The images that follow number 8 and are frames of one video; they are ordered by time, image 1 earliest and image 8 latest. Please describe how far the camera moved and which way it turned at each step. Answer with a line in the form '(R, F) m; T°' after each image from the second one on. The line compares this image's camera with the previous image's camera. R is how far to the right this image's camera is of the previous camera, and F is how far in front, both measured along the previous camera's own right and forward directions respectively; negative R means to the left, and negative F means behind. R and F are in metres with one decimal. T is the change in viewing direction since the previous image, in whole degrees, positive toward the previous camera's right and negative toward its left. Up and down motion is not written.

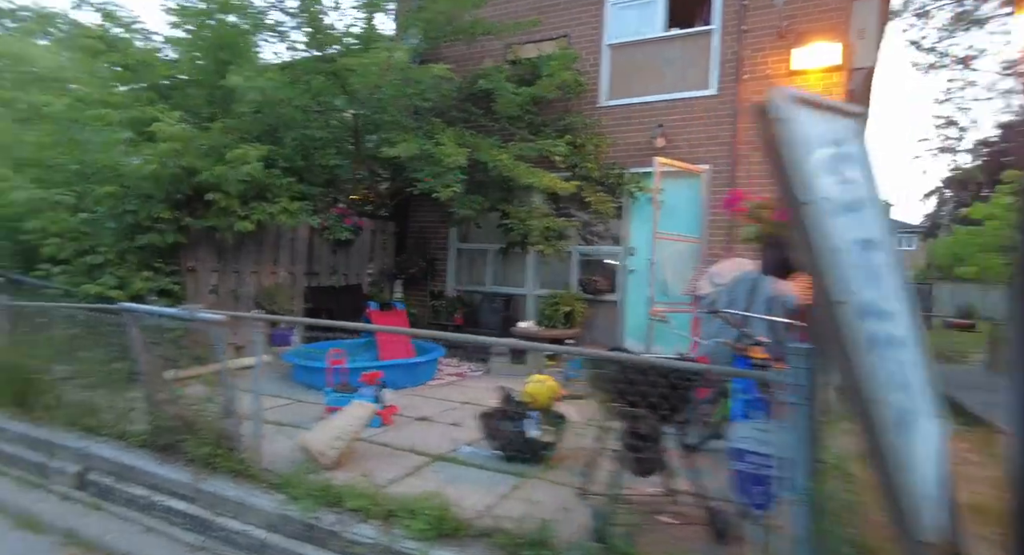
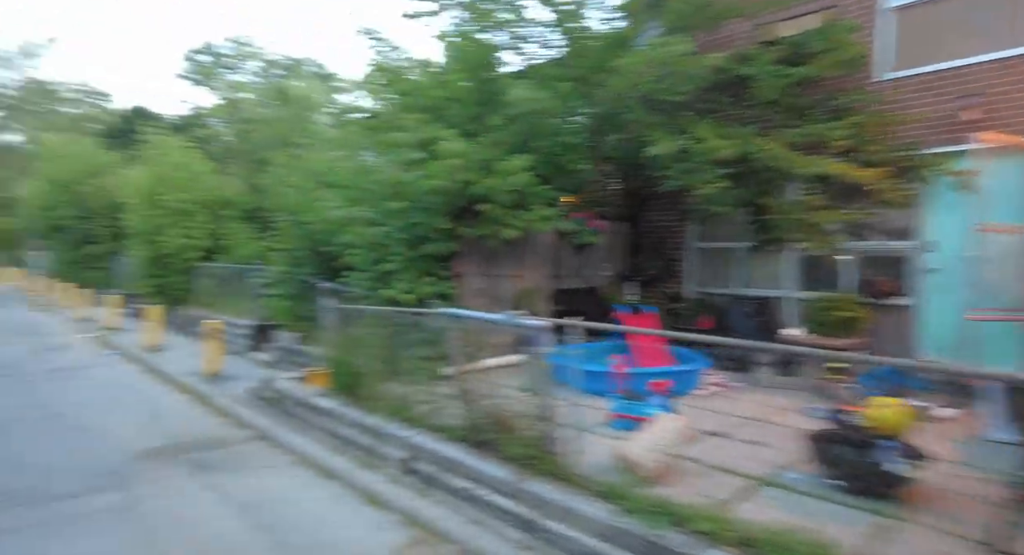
(-0.9, 0.0) m; -19°
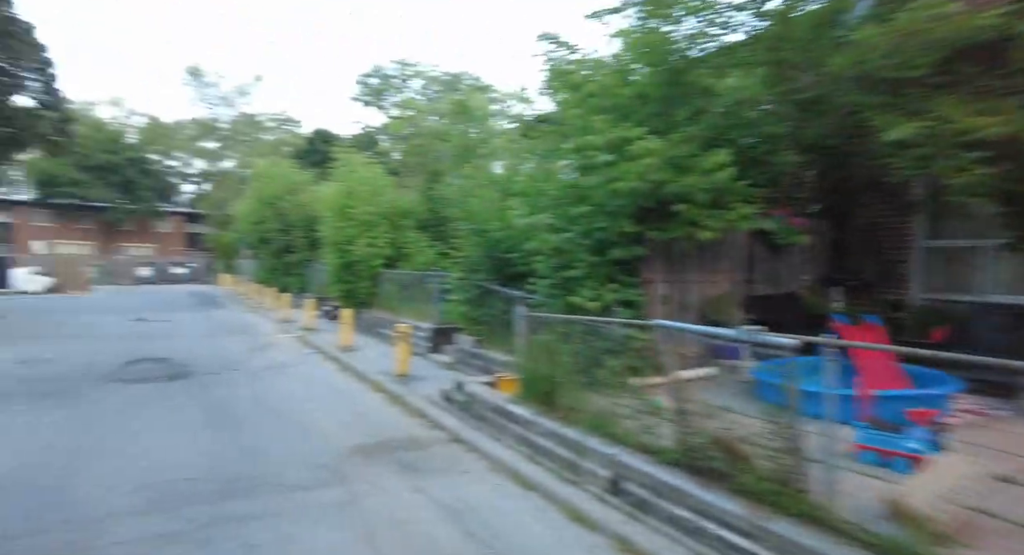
(-0.6, +0.2) m; -15°
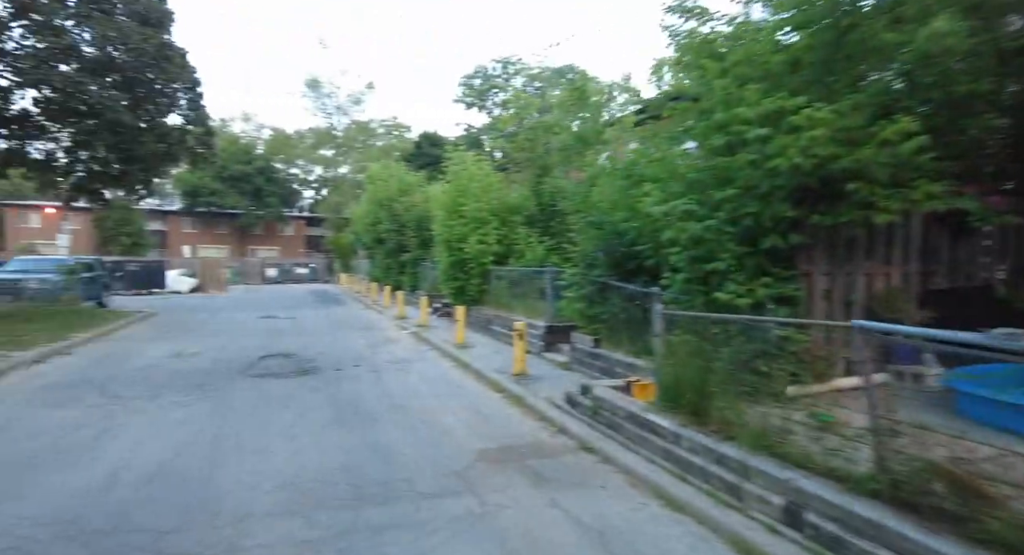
(-0.4, +0.4) m; -10°
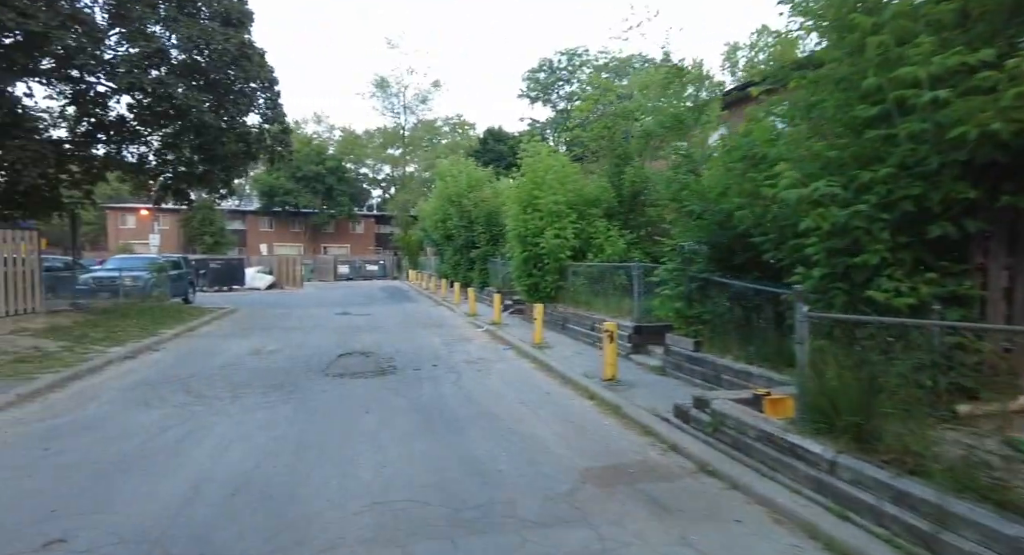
(-0.4, +0.6) m; -6°
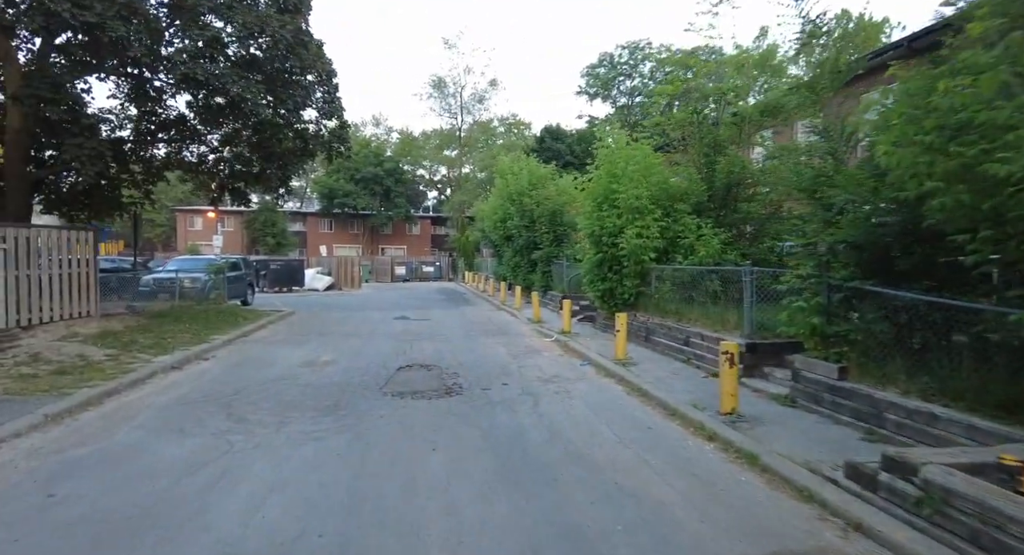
(-0.5, +1.2) m; -5°
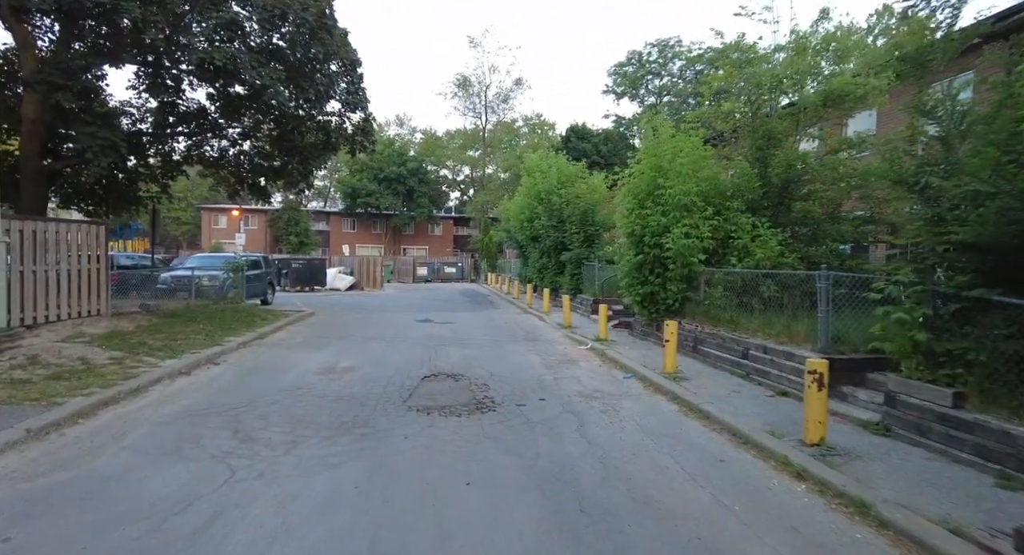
(-0.3, +0.8) m; -2°
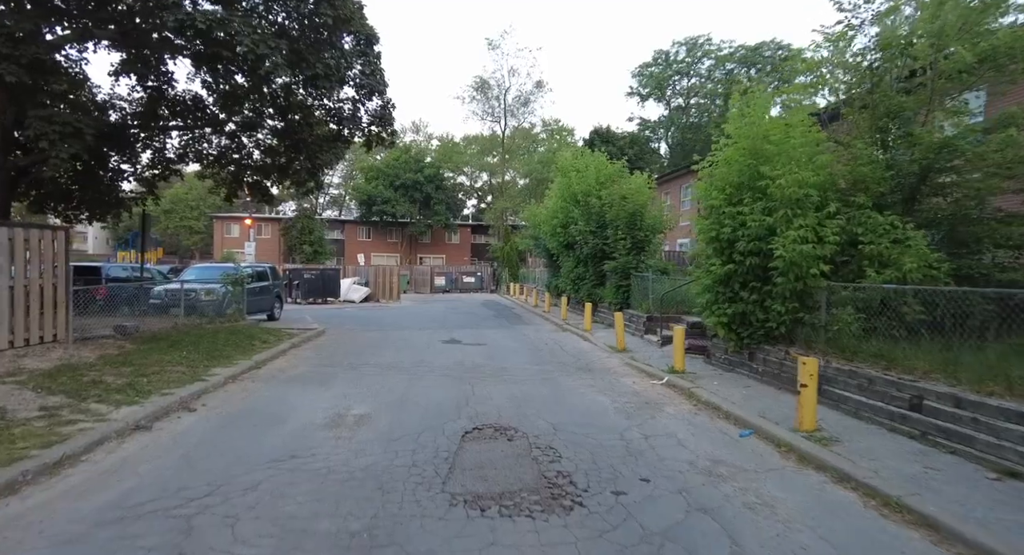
(-0.7, +2.2) m; -1°
